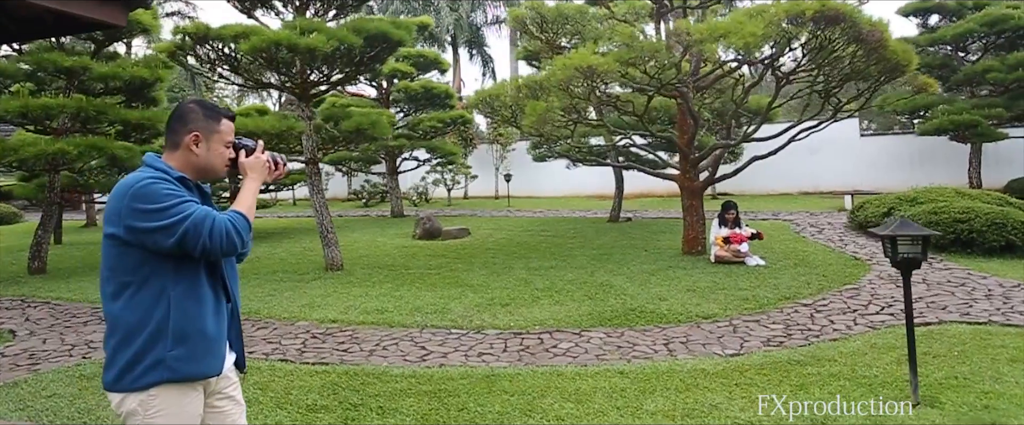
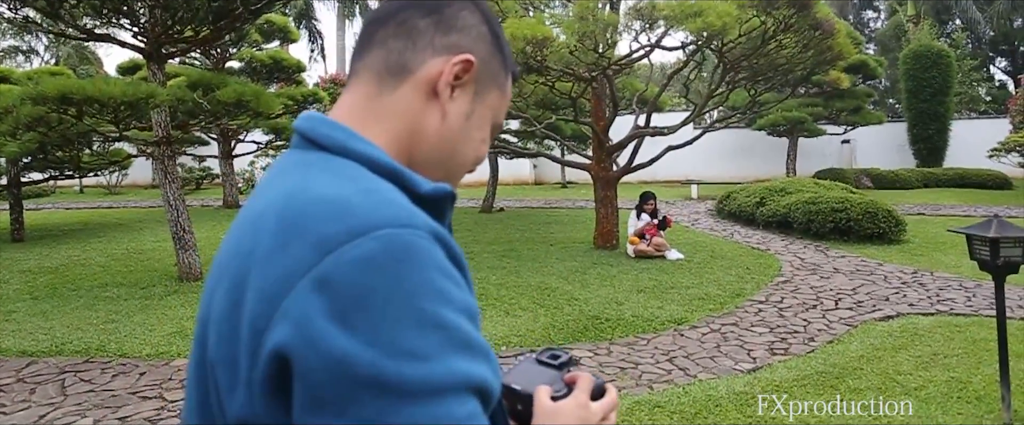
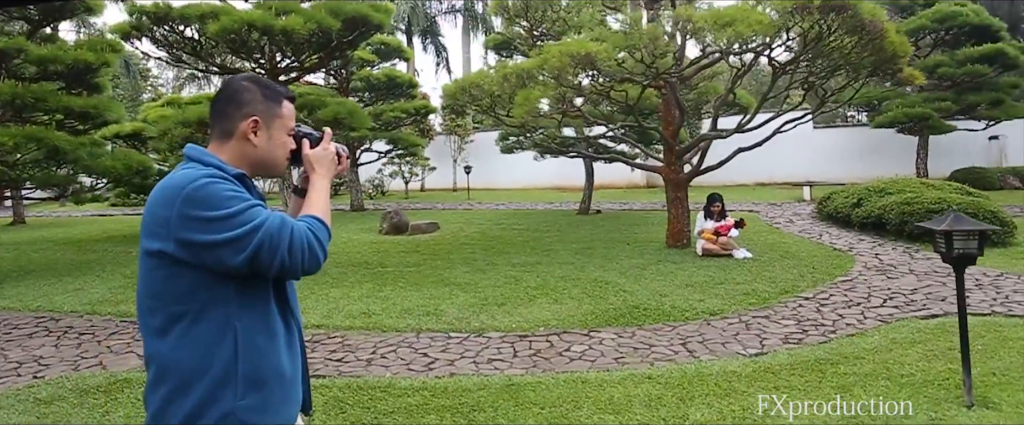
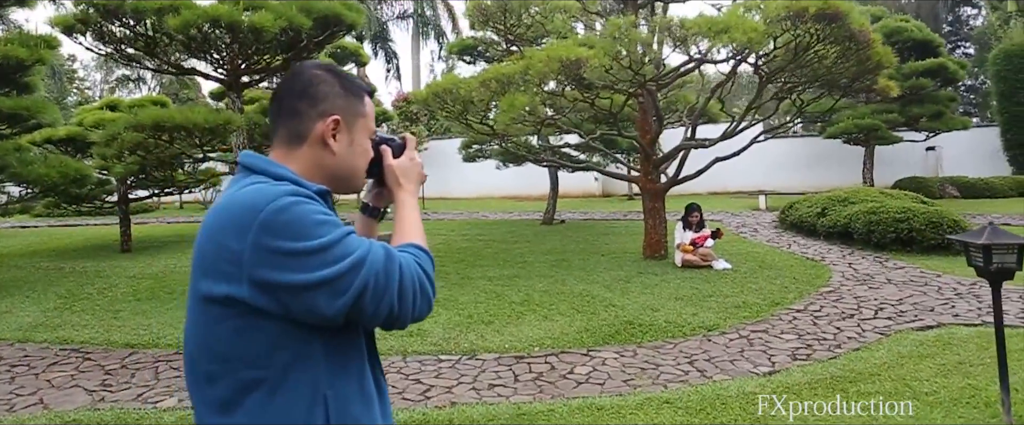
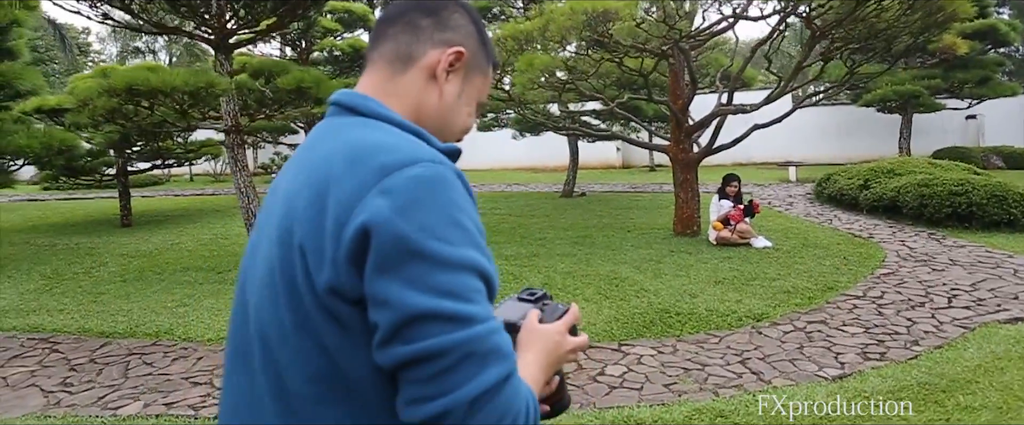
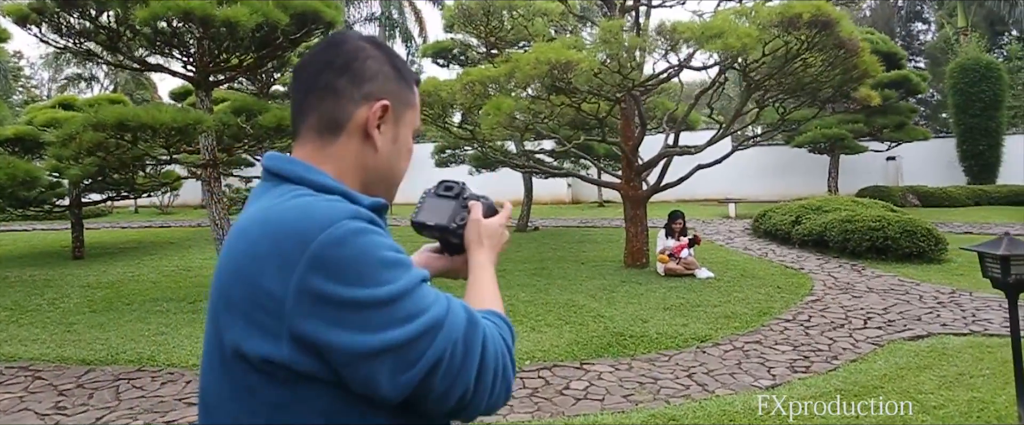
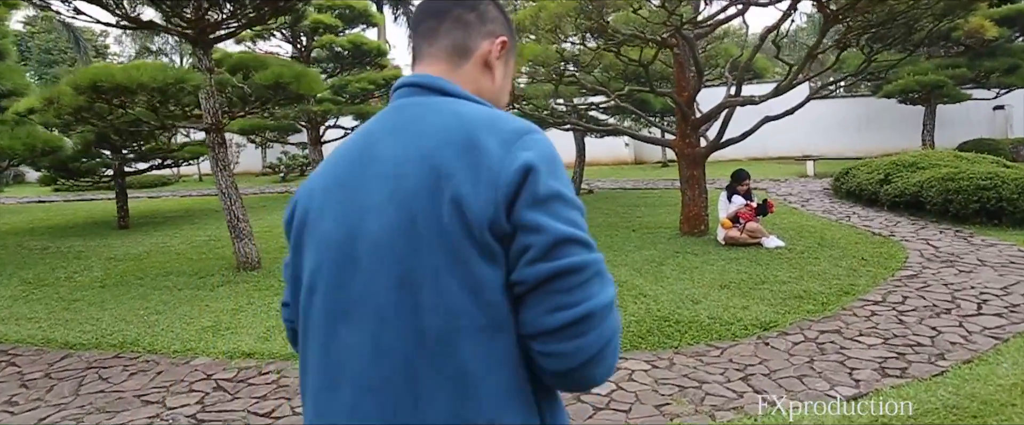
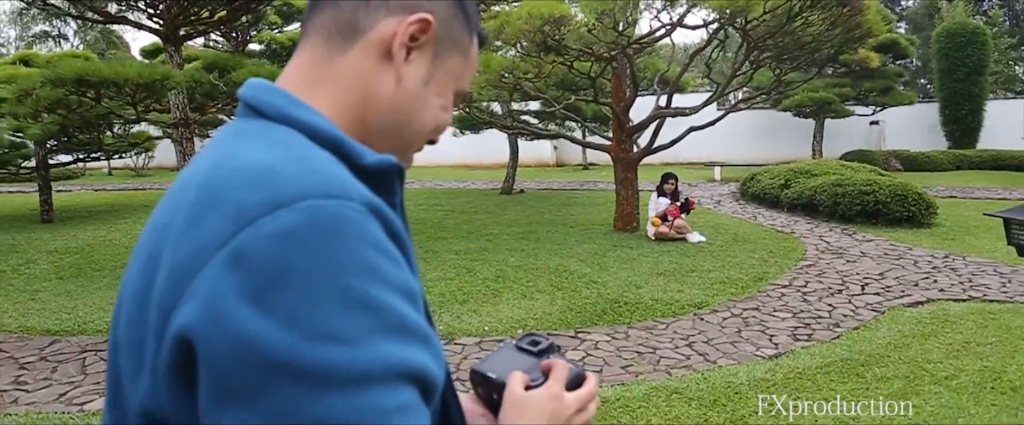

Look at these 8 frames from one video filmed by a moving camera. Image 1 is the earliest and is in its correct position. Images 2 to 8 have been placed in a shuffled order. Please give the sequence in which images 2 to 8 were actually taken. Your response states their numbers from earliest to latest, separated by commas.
3, 4, 6, 2, 8, 5, 7
